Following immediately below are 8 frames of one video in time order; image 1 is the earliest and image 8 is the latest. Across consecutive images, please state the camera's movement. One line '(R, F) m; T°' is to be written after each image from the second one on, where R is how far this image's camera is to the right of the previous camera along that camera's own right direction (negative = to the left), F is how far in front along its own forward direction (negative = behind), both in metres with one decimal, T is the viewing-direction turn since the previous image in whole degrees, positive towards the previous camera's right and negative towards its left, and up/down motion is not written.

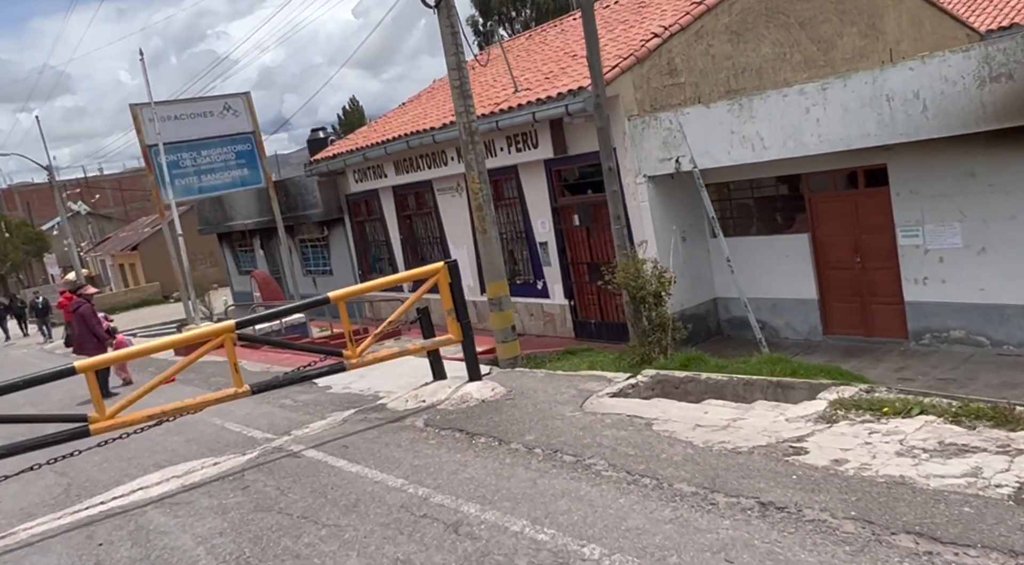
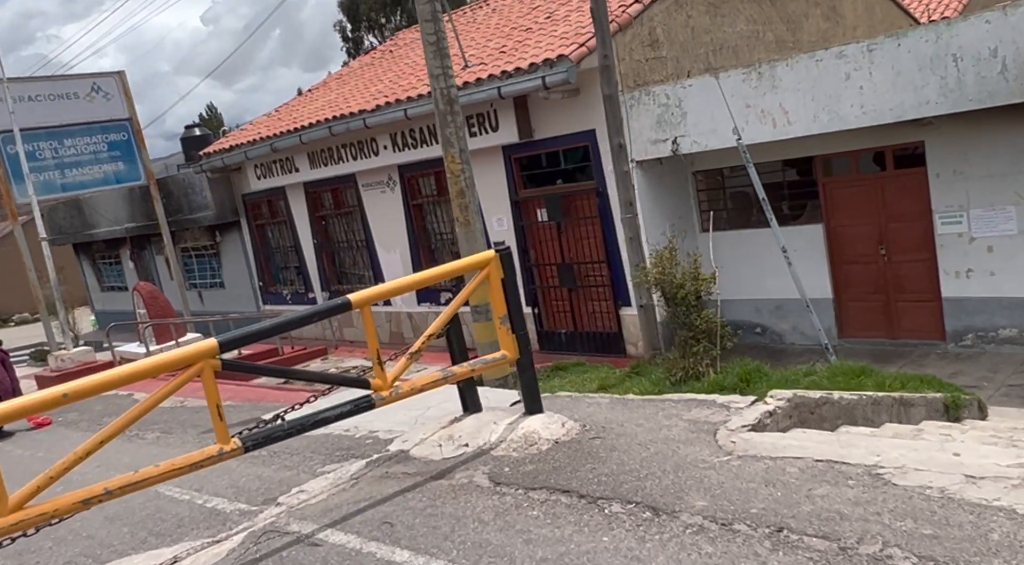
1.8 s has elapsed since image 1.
(-1.1, +2.0) m; +8°
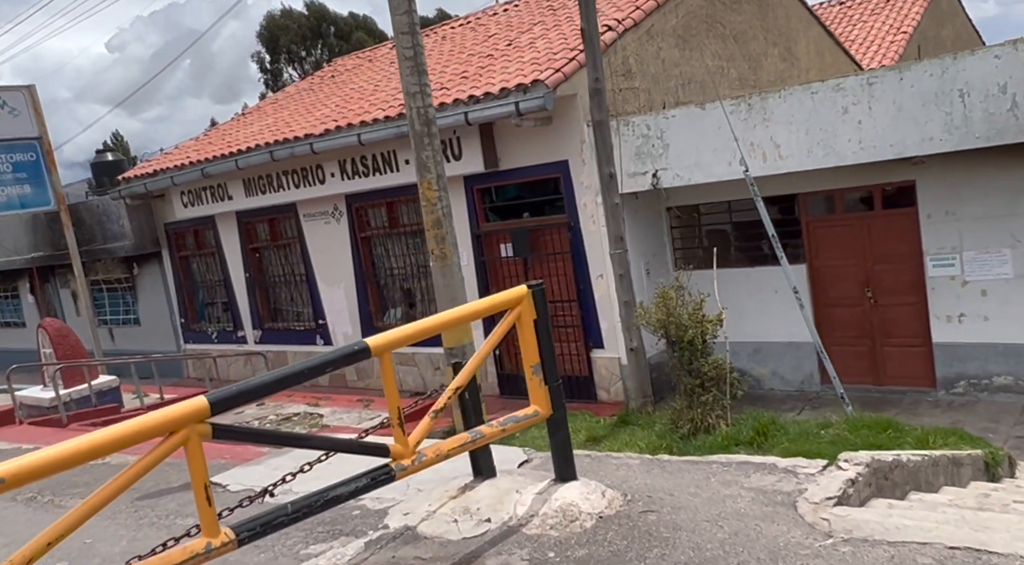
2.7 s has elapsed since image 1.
(-0.5, +0.8) m; +5°
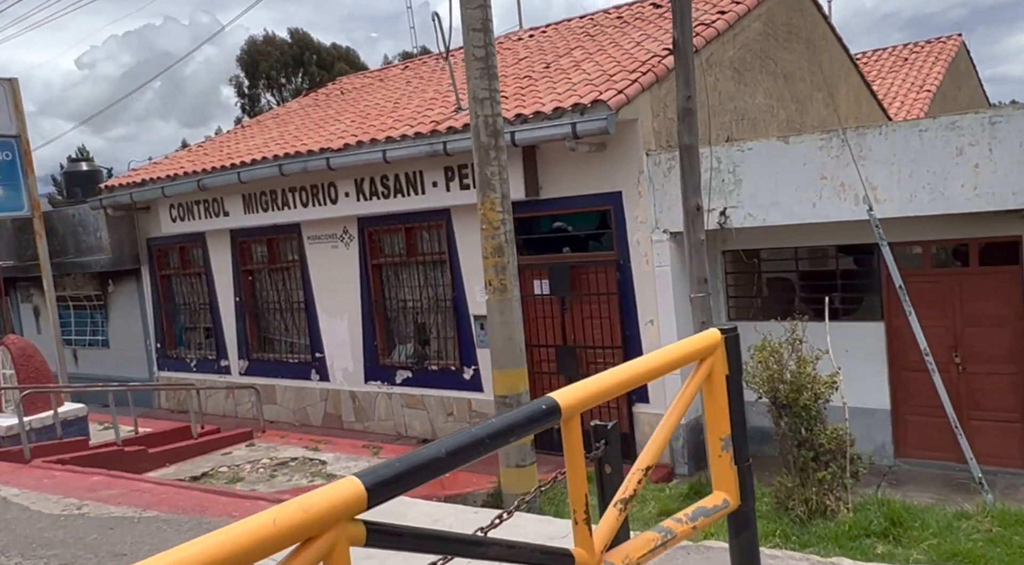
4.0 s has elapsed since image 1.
(-0.8, +1.1) m; +2°
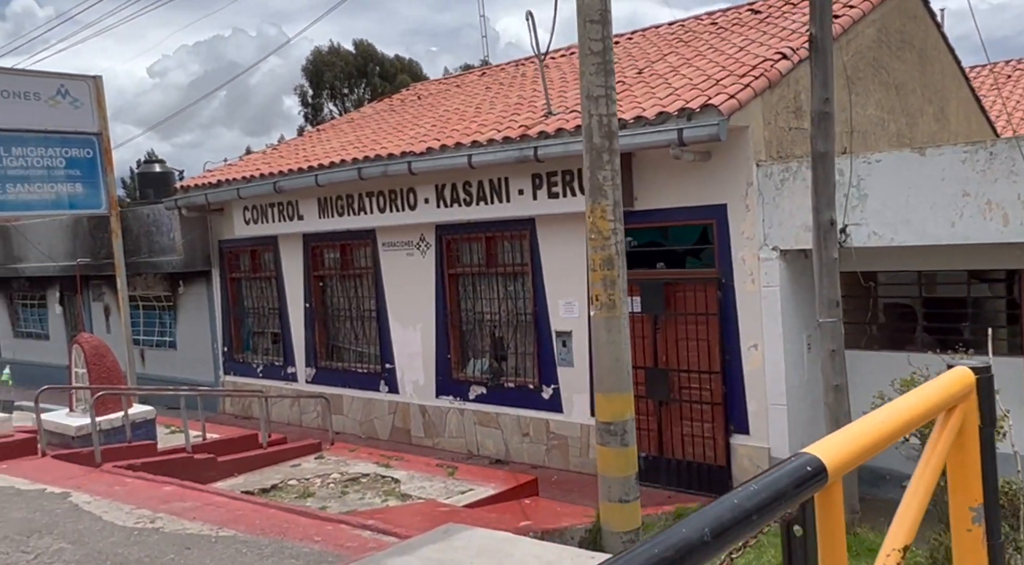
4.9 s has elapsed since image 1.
(-0.4, +0.6) m; -3°
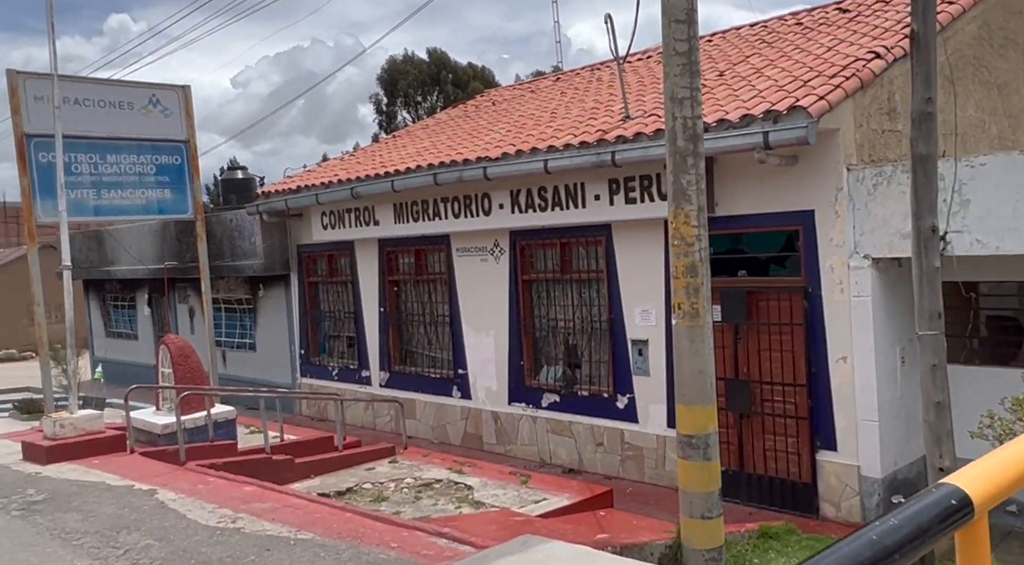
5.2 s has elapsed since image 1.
(-0.1, +0.1) m; -4°
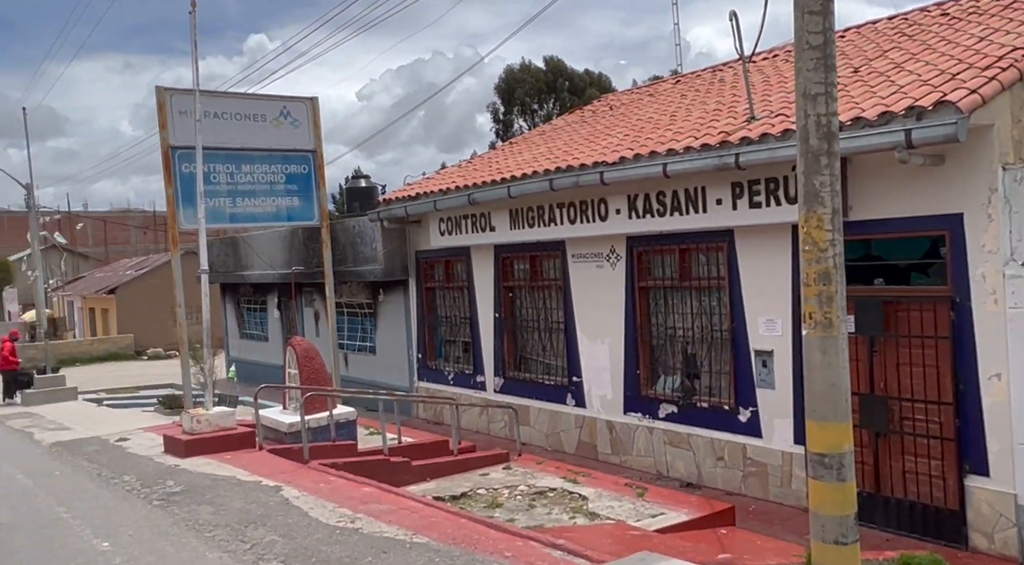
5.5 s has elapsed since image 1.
(0.0, +0.2) m; -7°
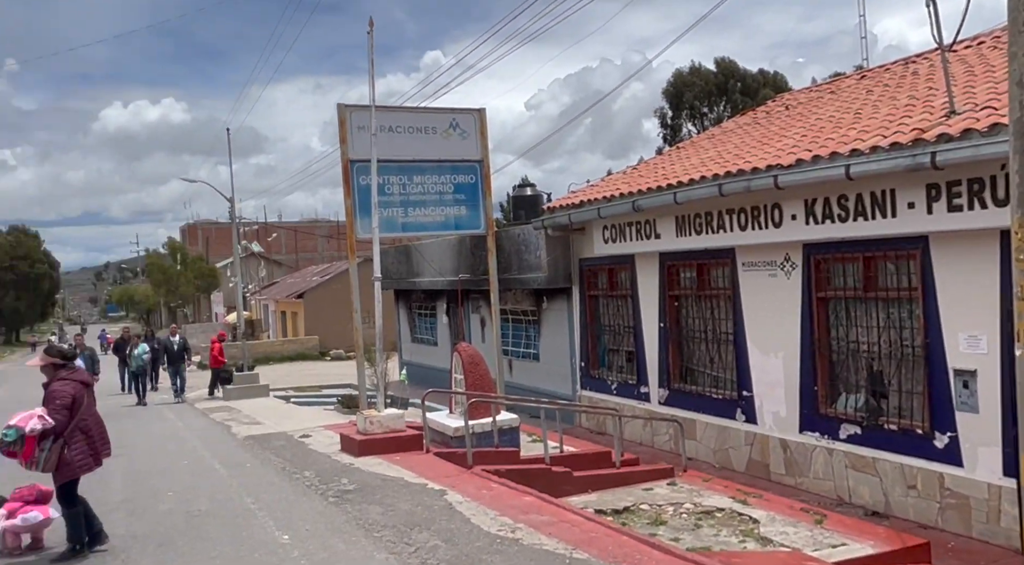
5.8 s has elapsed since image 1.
(0.0, +0.4) m; -10°
